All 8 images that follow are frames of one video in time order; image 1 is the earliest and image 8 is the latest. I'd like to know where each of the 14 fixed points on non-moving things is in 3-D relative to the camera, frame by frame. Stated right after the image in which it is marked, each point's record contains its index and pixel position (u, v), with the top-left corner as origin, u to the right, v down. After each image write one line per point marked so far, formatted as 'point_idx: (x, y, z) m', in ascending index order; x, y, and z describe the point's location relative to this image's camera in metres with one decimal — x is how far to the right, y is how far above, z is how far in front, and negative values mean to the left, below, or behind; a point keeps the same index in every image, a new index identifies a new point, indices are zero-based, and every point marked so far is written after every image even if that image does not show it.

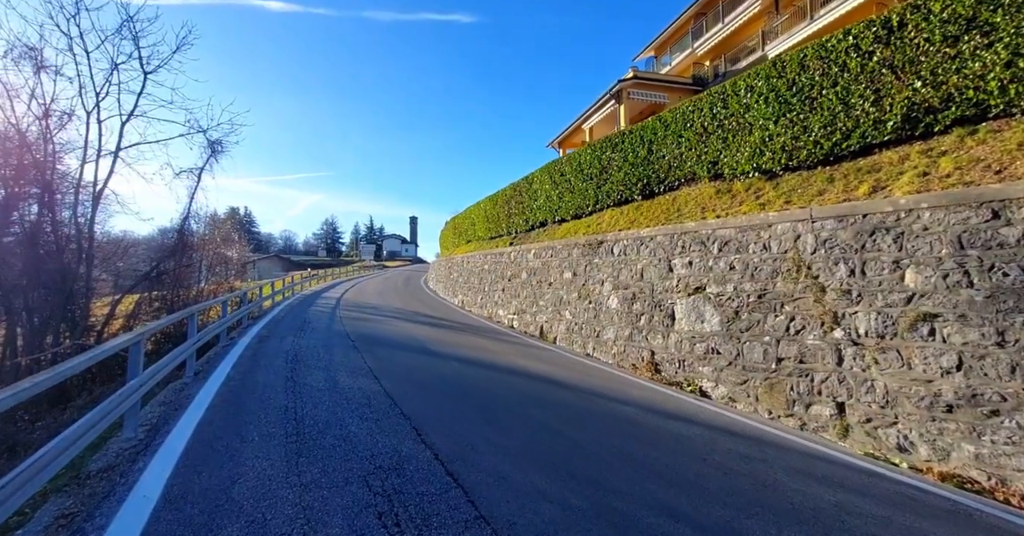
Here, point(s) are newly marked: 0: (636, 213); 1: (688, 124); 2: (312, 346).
0: (+2.7, +1.2, +8.6) m
1: (+3.4, +2.8, +7.5) m
2: (-3.9, -1.5, +7.6) m
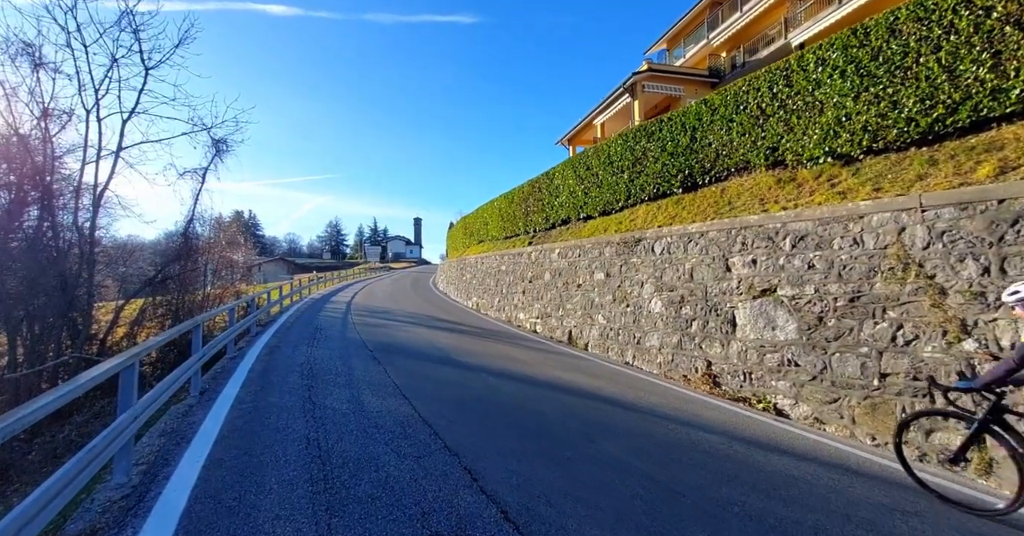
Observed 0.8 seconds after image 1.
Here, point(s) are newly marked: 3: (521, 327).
0: (+3.3, +1.2, +7.8) m
1: (+3.9, +2.8, +6.8) m
2: (-3.3, -1.6, +6.9) m
3: (+0.3, -1.8, +12.0) m
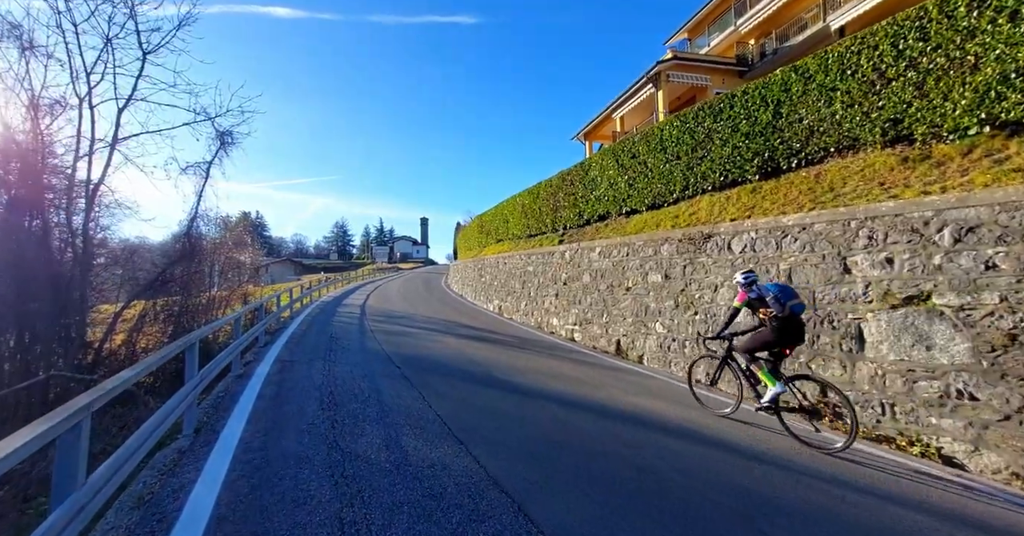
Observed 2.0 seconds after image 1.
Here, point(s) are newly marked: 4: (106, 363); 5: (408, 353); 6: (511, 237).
0: (+4.1, +1.2, +6.6) m
1: (+4.7, +2.8, +5.6) m
2: (-2.5, -1.6, +5.8) m
3: (+1.2, -1.8, +10.8) m
4: (-10.8, -2.5, +10.5) m
5: (-2.0, -1.7, +7.6) m
6: (0.0, +1.4, +18.6) m
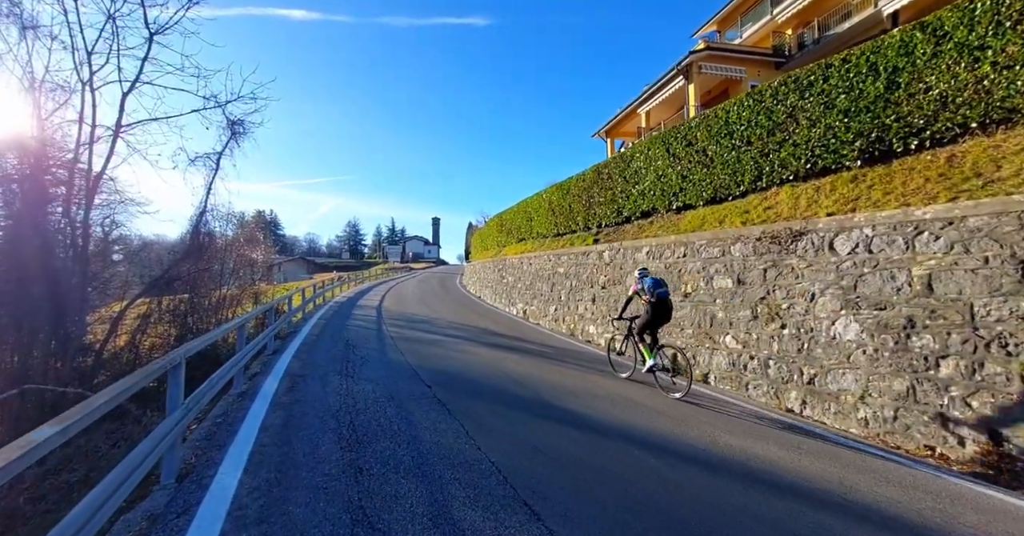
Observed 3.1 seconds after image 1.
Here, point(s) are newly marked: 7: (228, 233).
0: (+4.8, +1.1, +5.5) m
1: (+5.5, +2.7, +4.4) m
2: (-1.8, -1.6, +4.8) m
3: (+2.0, -1.9, +9.7) m
4: (-10.0, -2.4, +9.7) m
5: (-1.2, -1.7, +6.6) m
6: (+1.0, +1.4, +17.5) m
7: (-11.2, +1.4, +15.6) m
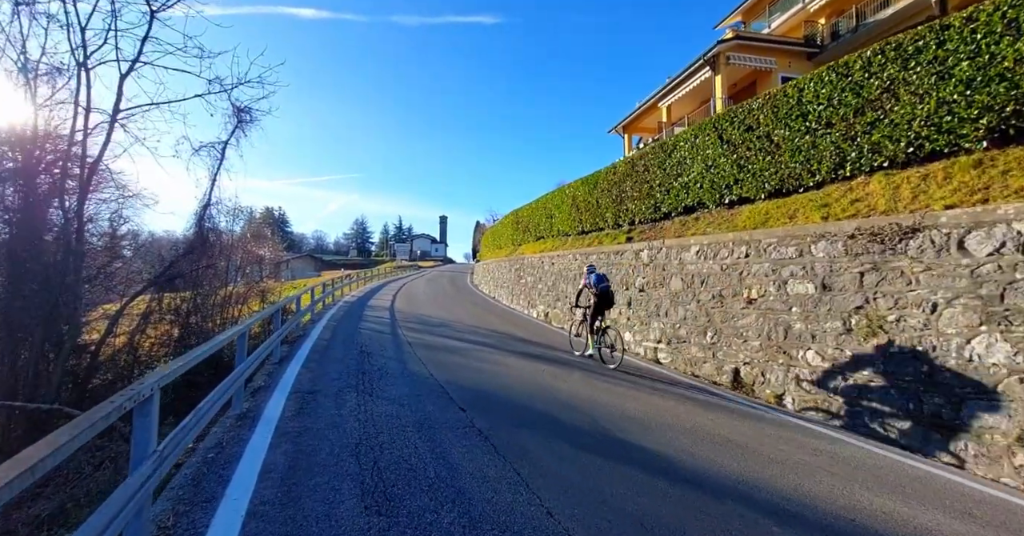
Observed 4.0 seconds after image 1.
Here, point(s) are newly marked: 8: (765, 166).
0: (+5.4, +1.1, +4.5) m
1: (+6.1, +2.6, +3.4) m
2: (-1.2, -1.6, +3.9) m
3: (+2.6, -1.9, +8.8) m
4: (-9.3, -2.4, +8.9) m
5: (-0.6, -1.7, +5.7) m
6: (+1.8, +1.4, +16.6) m
7: (-10.4, +1.5, +14.9) m
8: (+4.6, +1.8, +7.1) m
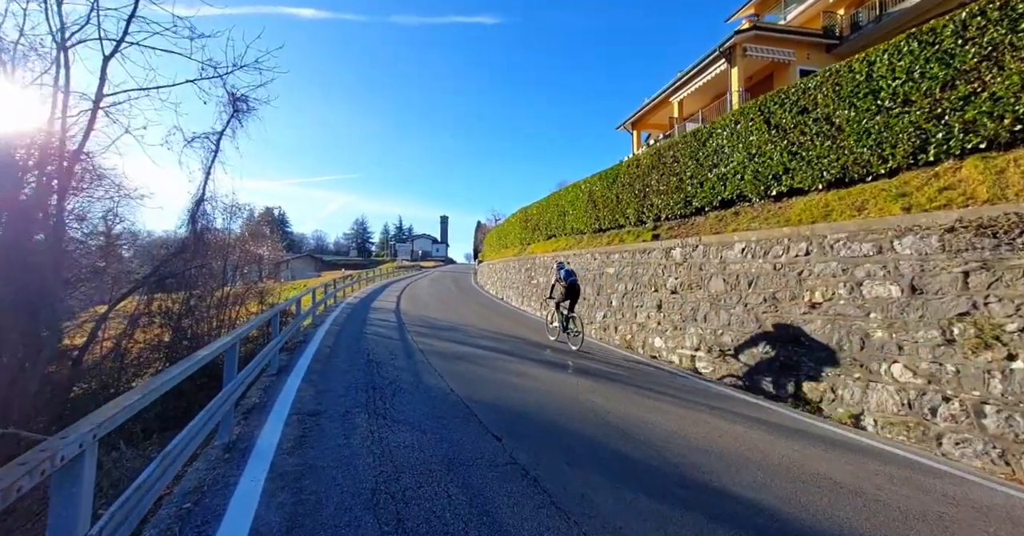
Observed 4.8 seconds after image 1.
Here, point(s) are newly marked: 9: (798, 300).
0: (+5.9, +1.1, +3.7) m
1: (+6.5, +2.7, +2.6) m
2: (-0.8, -1.6, +3.2) m
3: (+3.1, -1.9, +8.0) m
4: (-8.9, -2.4, +8.2) m
5: (-0.2, -1.7, +4.9) m
6: (+2.3, +1.4, +15.8) m
7: (-10.0, +1.5, +14.1) m
8: (+5.0, +1.9, +6.3) m
9: (+4.3, -0.5, +5.9) m
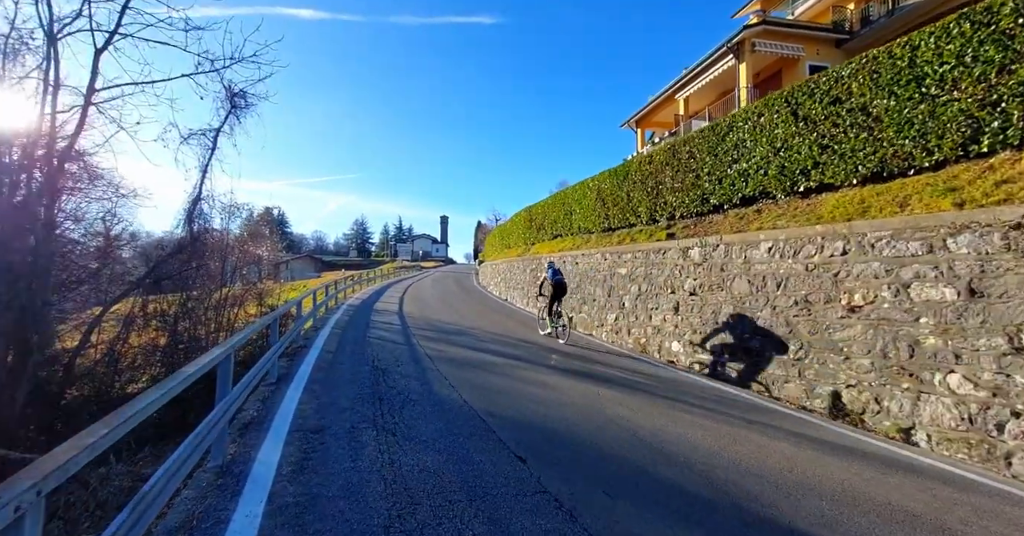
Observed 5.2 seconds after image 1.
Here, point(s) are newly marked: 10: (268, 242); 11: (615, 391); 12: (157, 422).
0: (+6.1, +1.1, +3.3) m
1: (+6.7, +2.6, +2.2) m
2: (-0.5, -1.7, +2.8) m
3: (+3.3, -1.9, +7.6) m
4: (-8.7, -2.4, +7.8) m
5: (0.0, -1.7, +4.5) m
6: (+2.5, +1.4, +15.4) m
7: (-9.8, +1.5, +13.7) m
8: (+5.2, +1.9, +5.9) m
9: (+4.5, -0.5, +5.5) m
10: (-10.4, +1.1, +16.8) m
11: (+1.4, -1.7, +5.7) m
12: (-6.3, -2.7, +7.0) m
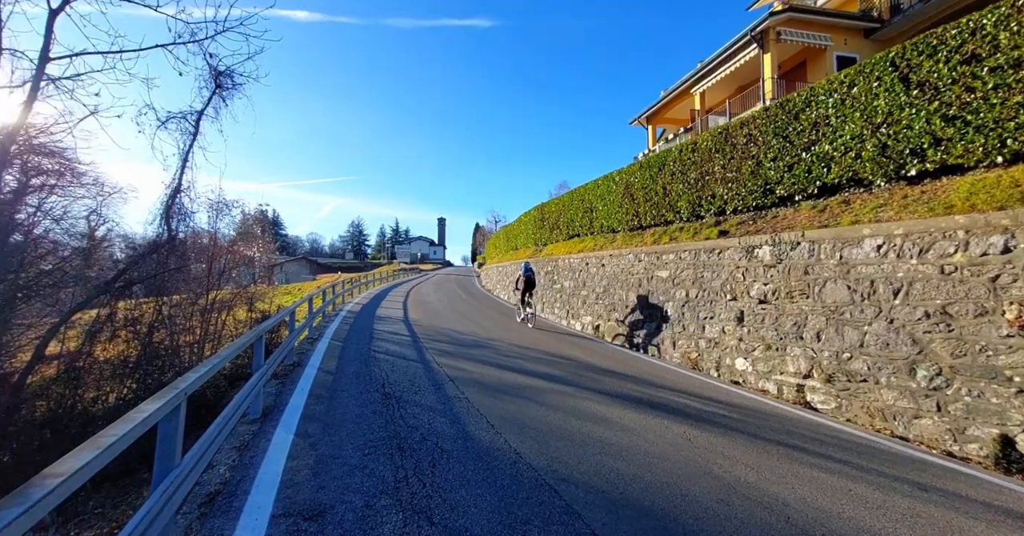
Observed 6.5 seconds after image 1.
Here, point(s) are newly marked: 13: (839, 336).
0: (+6.7, +1.1, +2.0) m
1: (+7.4, +2.6, +0.9) m
2: (+0.1, -1.7, +1.4) m
3: (+3.9, -1.9, +6.3) m
4: (-8.0, -2.4, +6.4) m
5: (+0.6, -1.7, +3.2) m
6: (+3.0, +1.3, +14.1) m
7: (-9.2, +1.4, +12.3) m
8: (+5.9, +1.8, +4.7) m
9: (+5.1, -0.5, +4.2) m
10: (-9.9, +1.0, +15.4) m
11: (+2.1, -1.8, +4.3) m
12: (-5.7, -2.8, +5.6) m
13: (+4.6, -0.9, +5.5) m
